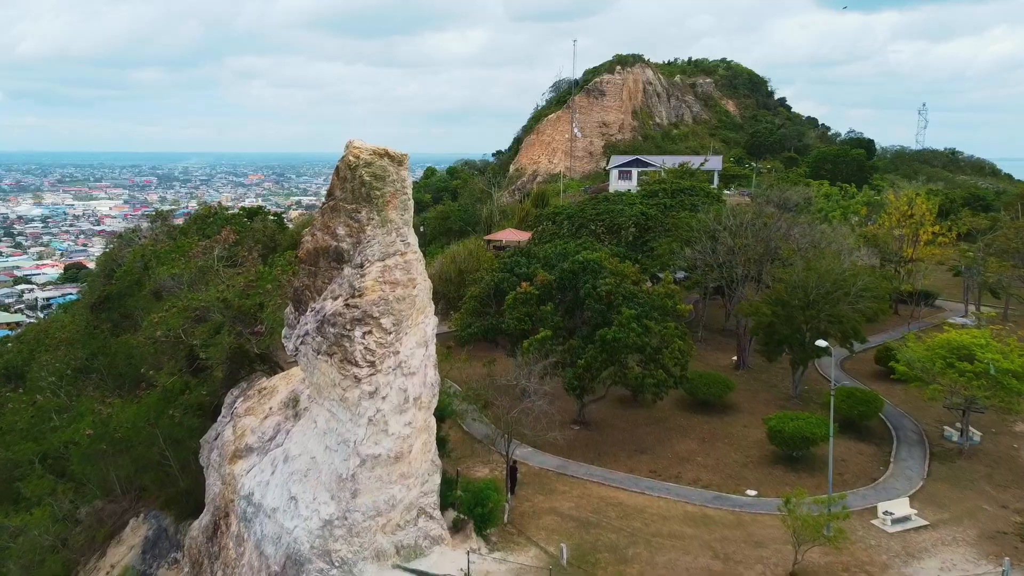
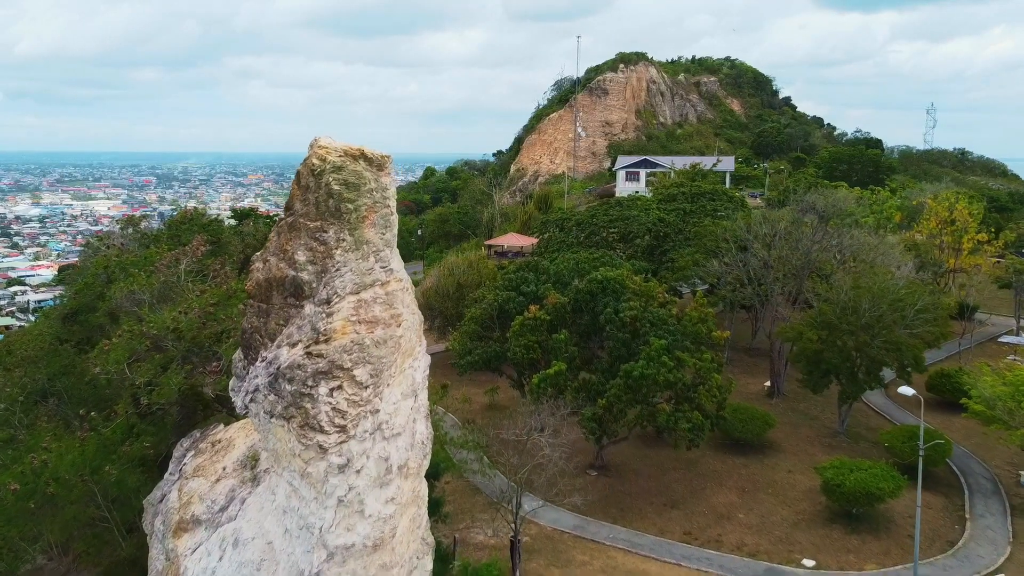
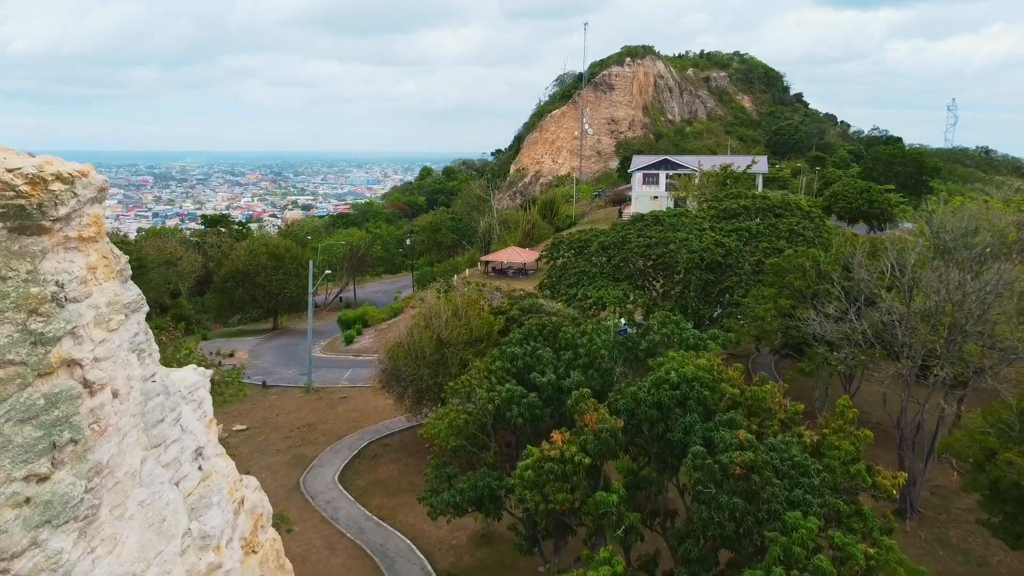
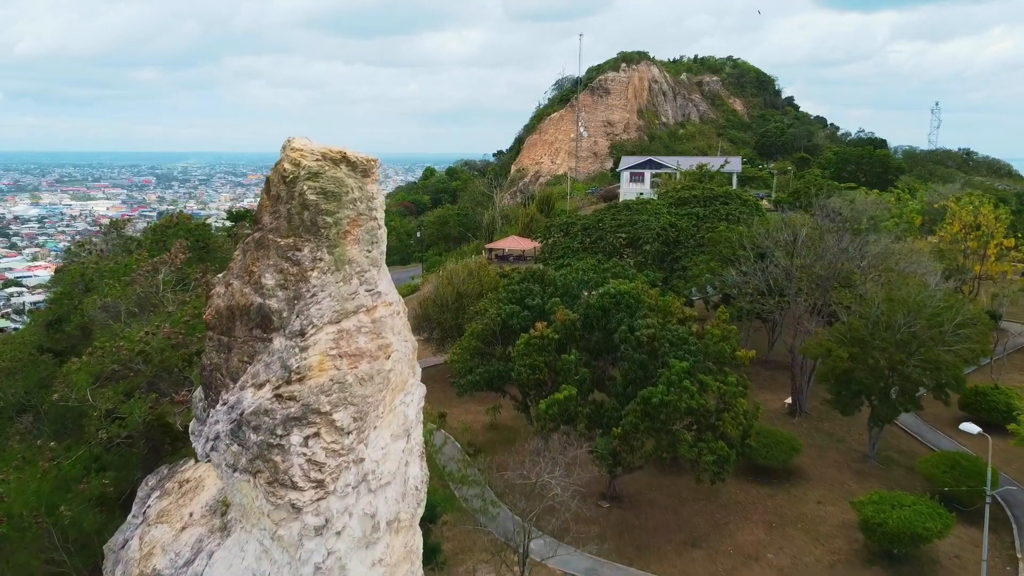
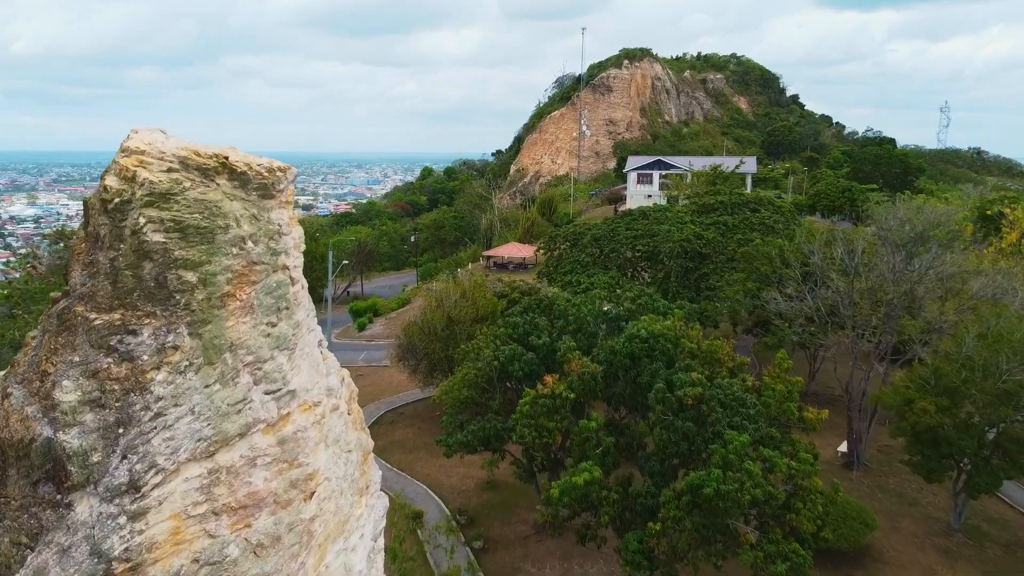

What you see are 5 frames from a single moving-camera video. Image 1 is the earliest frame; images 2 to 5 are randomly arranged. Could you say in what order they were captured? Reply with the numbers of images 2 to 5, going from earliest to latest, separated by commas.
2, 4, 5, 3
